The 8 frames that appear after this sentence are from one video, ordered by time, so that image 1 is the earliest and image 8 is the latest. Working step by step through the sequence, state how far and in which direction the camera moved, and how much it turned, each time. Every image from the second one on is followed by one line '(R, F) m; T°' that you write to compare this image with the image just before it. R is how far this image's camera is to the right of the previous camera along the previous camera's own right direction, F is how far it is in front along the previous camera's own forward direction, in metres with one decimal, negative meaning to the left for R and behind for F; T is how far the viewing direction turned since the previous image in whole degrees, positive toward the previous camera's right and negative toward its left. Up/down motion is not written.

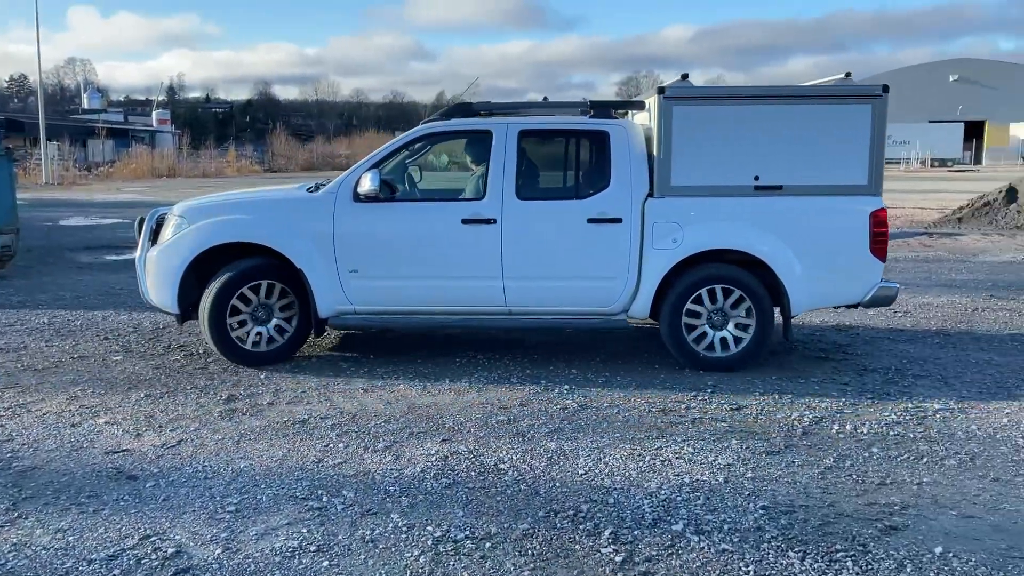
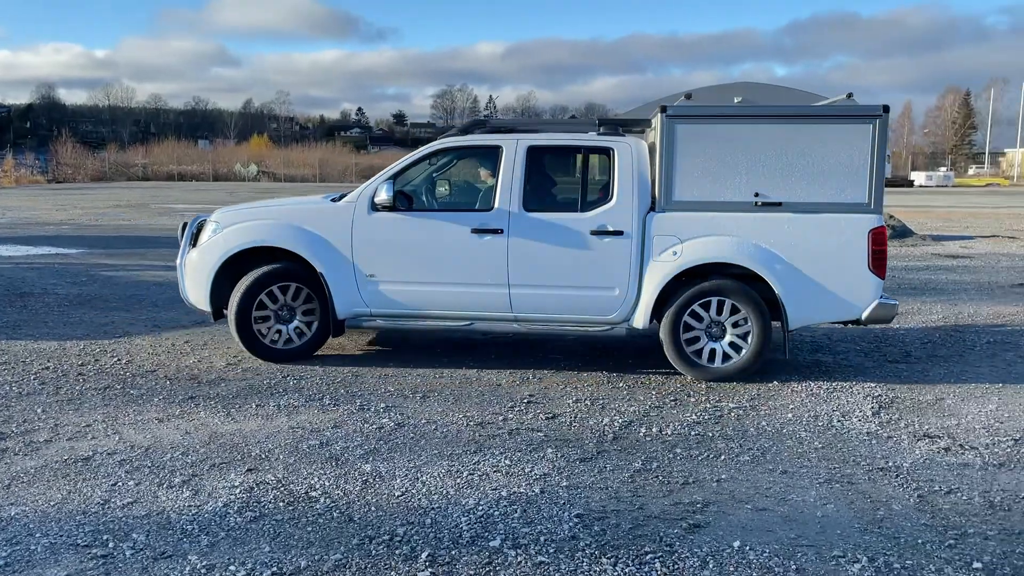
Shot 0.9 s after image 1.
(0.0, +0.1) m; +12°
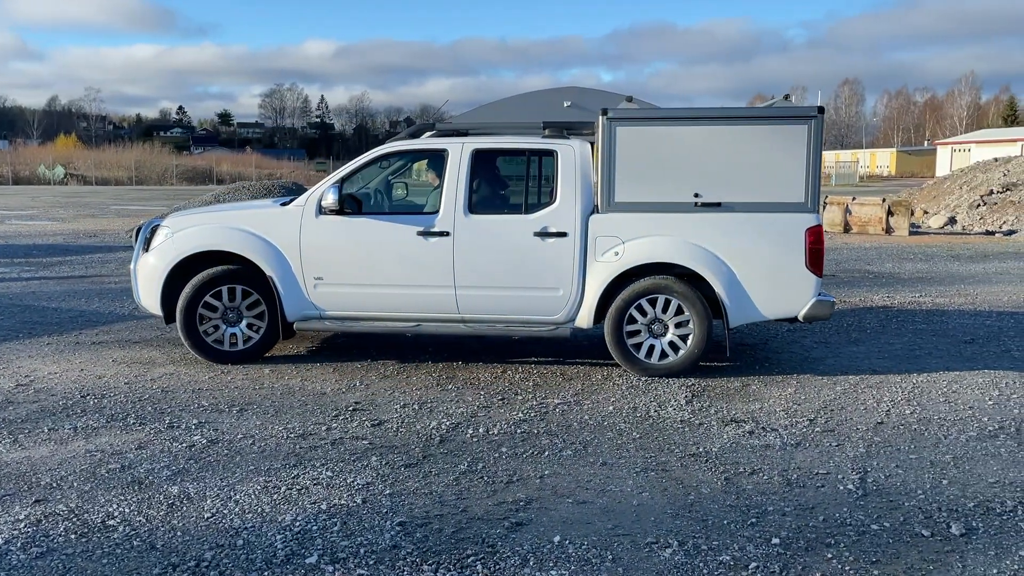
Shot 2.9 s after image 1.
(+0.1, +0.1) m; +11°
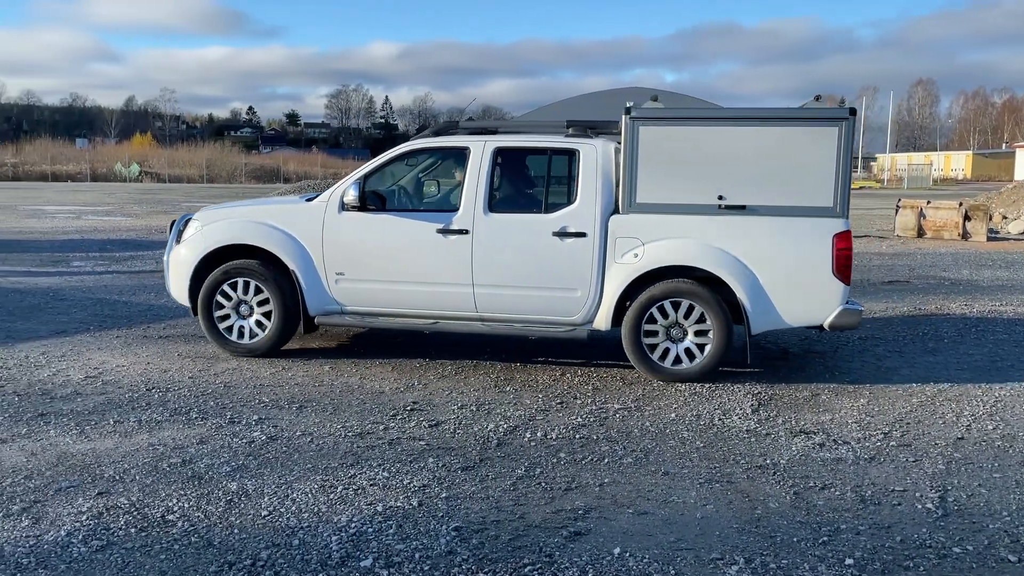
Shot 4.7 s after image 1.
(0.0, +0.1) m; -4°
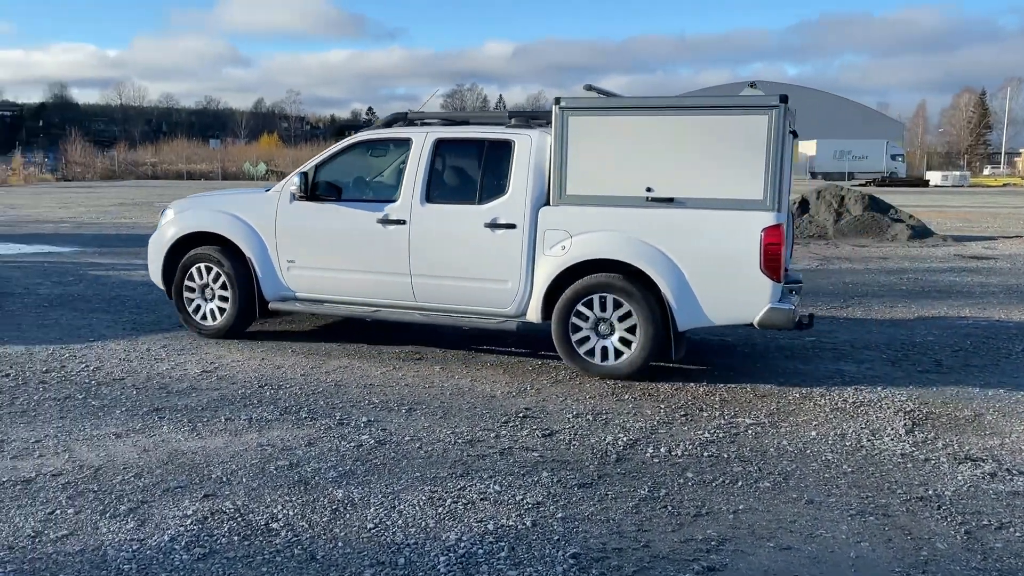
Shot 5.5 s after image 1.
(-0.1, +0.4) m; -8°
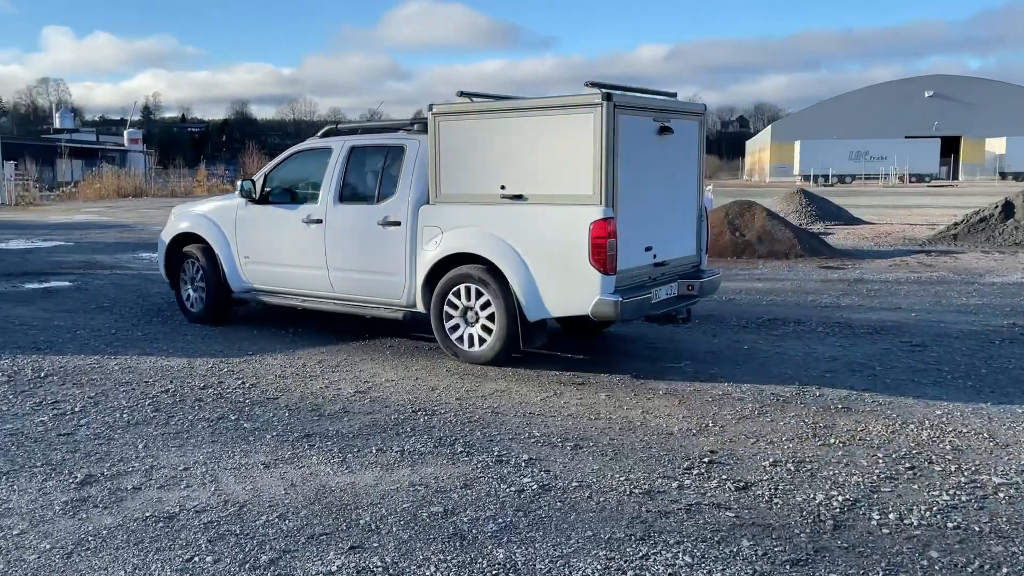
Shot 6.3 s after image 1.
(-0.2, +0.7) m; -10°
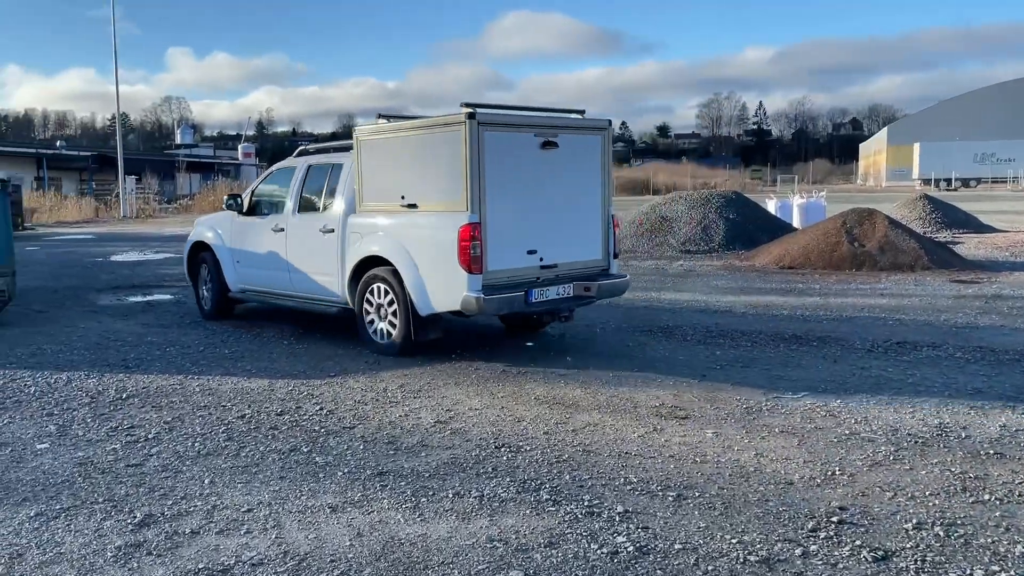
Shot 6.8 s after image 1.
(0.0, +0.6) m; -7°
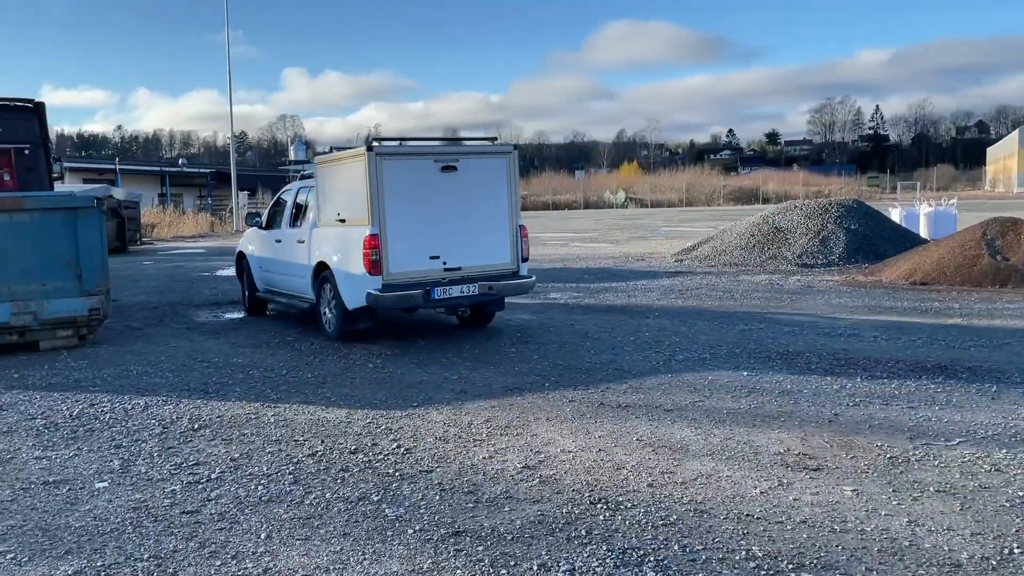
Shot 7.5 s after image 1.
(0.0, +0.7) m; -7°
